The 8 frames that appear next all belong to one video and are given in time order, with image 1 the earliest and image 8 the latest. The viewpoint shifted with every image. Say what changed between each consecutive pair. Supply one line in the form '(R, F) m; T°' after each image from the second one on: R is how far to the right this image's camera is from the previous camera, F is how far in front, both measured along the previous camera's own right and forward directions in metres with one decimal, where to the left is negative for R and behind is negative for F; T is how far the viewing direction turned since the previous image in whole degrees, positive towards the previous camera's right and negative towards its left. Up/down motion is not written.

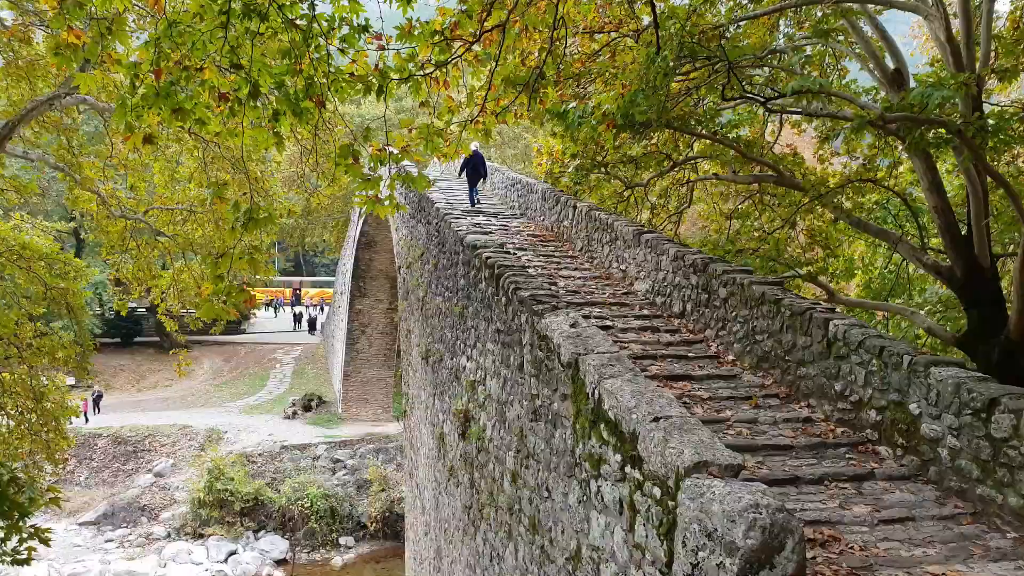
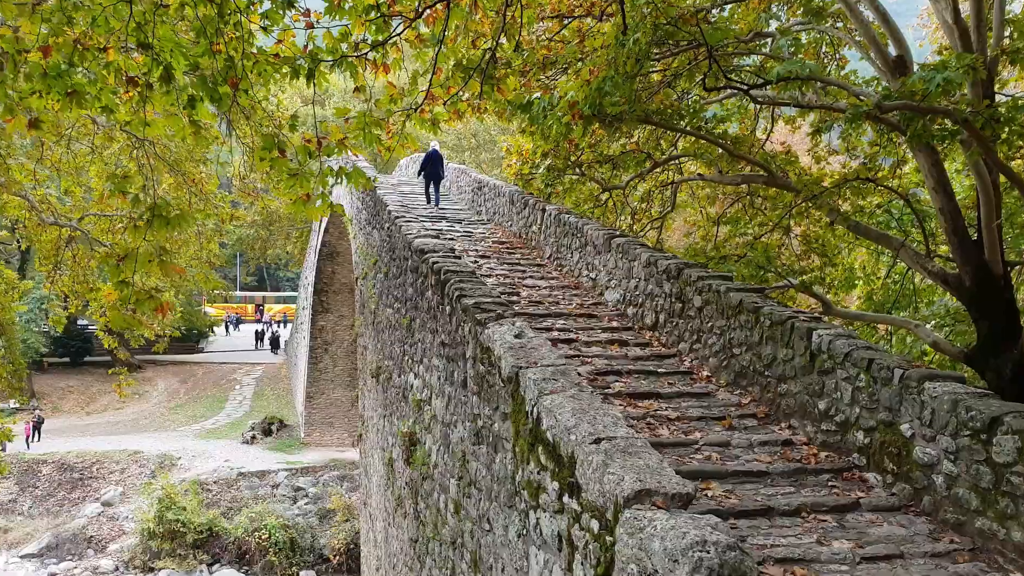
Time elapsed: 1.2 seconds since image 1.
(+0.3, +0.9) m; 0°
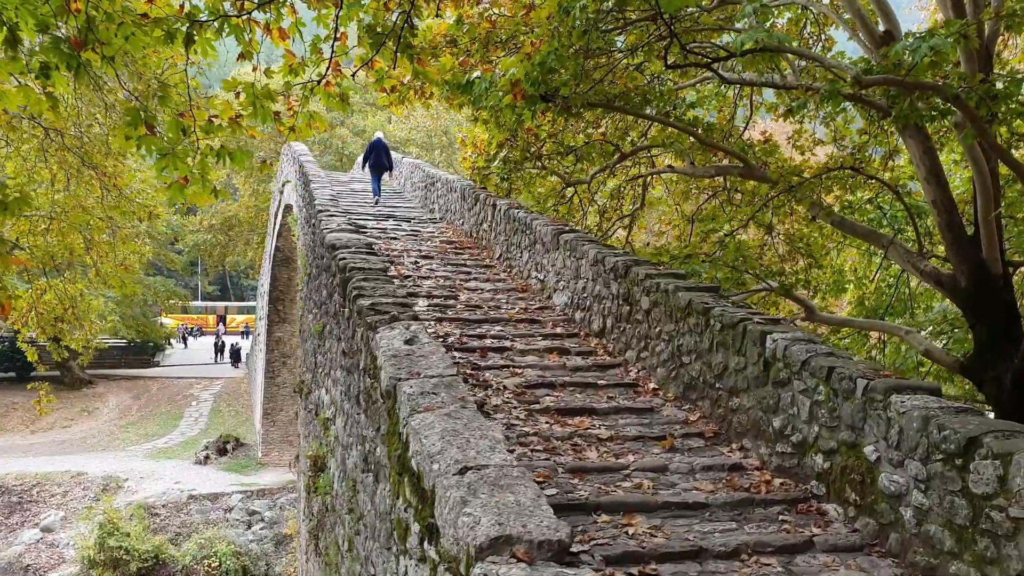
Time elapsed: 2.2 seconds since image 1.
(+0.5, +0.9) m; -1°
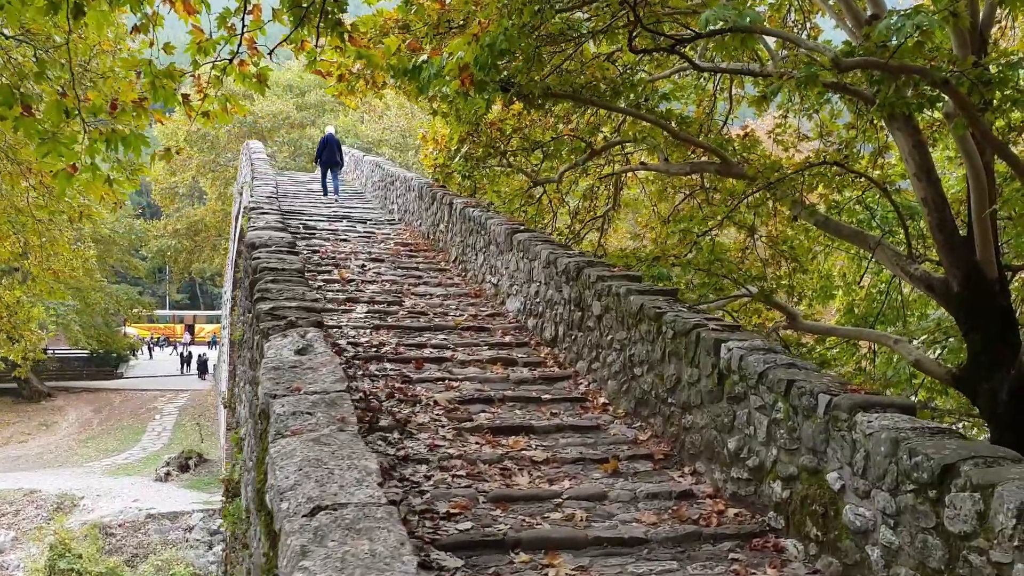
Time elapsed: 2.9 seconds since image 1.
(+0.3, +0.6) m; -1°
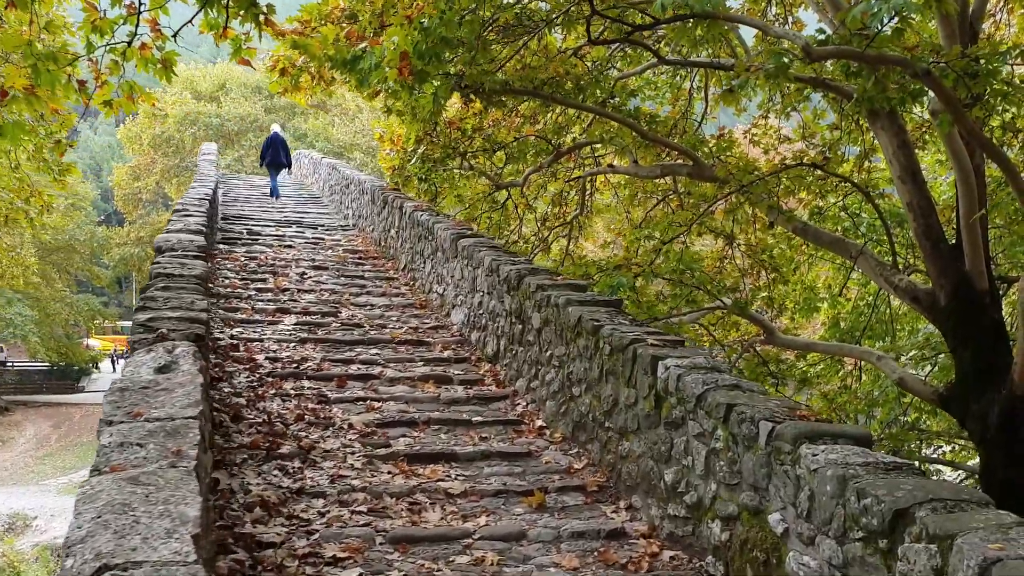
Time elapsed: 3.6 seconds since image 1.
(+0.3, +0.5) m; -1°
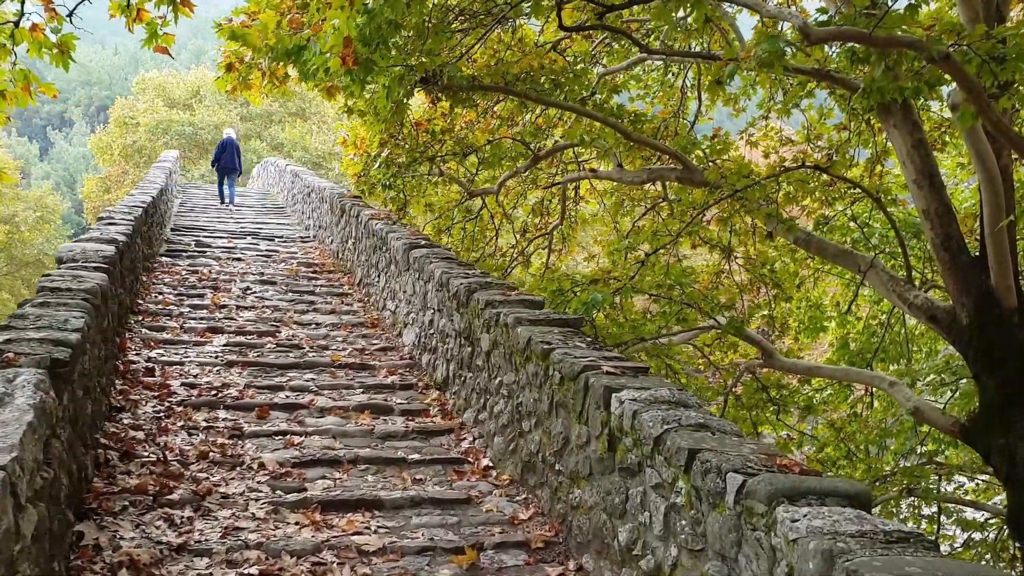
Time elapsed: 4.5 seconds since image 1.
(+0.3, +0.7) m; -1°
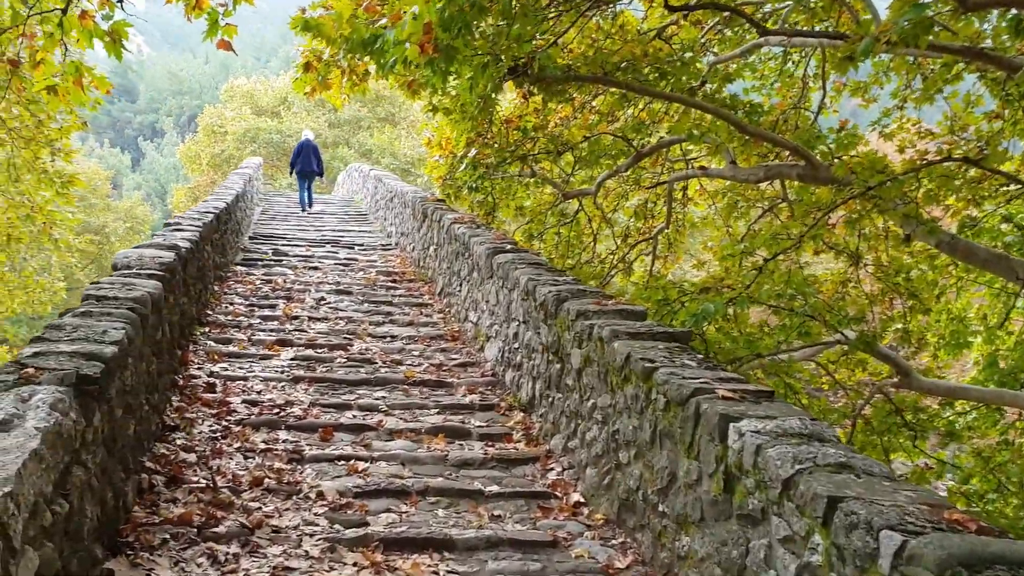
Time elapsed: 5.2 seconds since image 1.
(0.0, +0.5) m; -5°
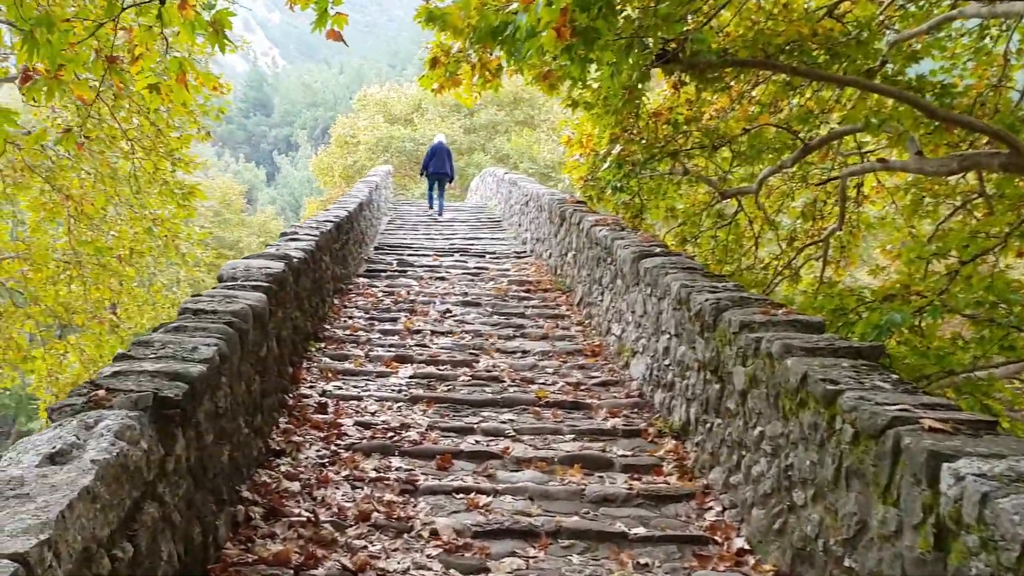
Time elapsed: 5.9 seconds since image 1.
(0.0, +0.5) m; -8°
